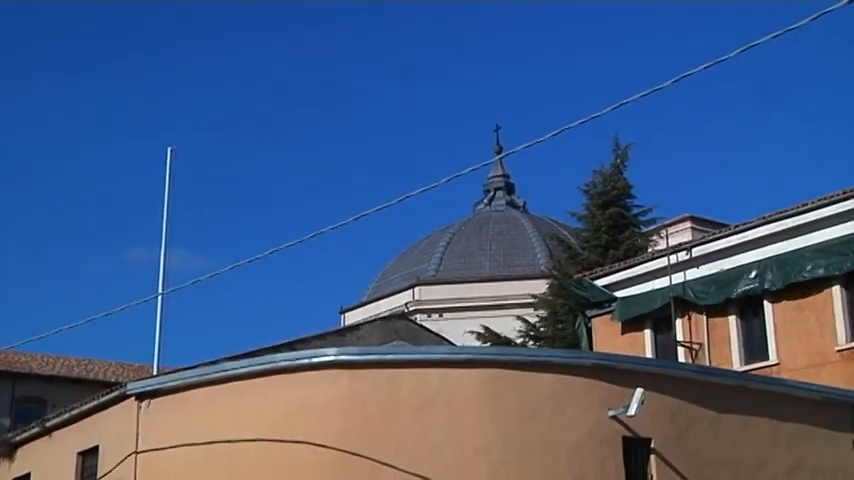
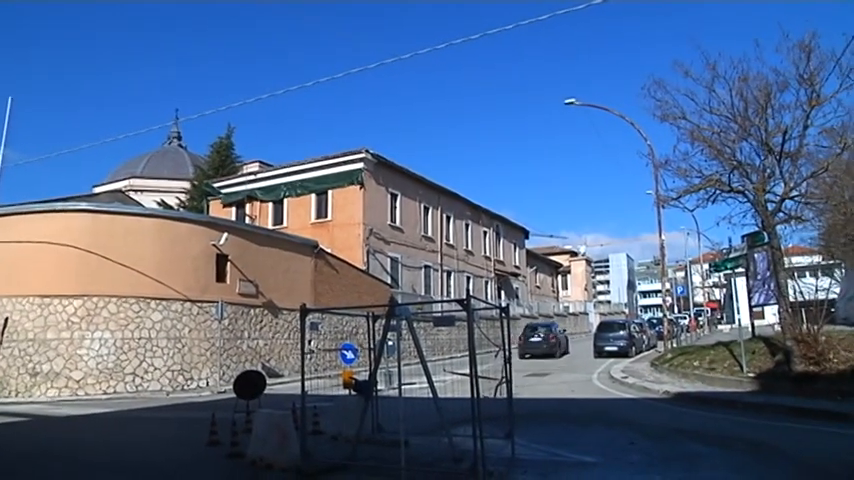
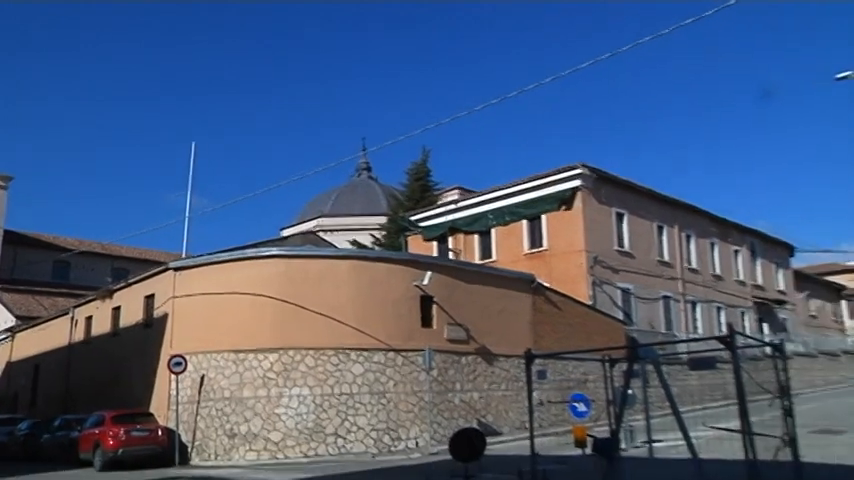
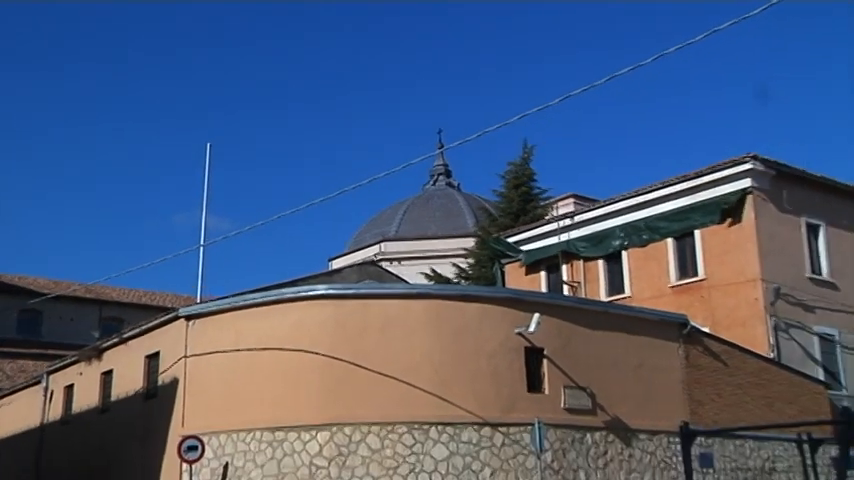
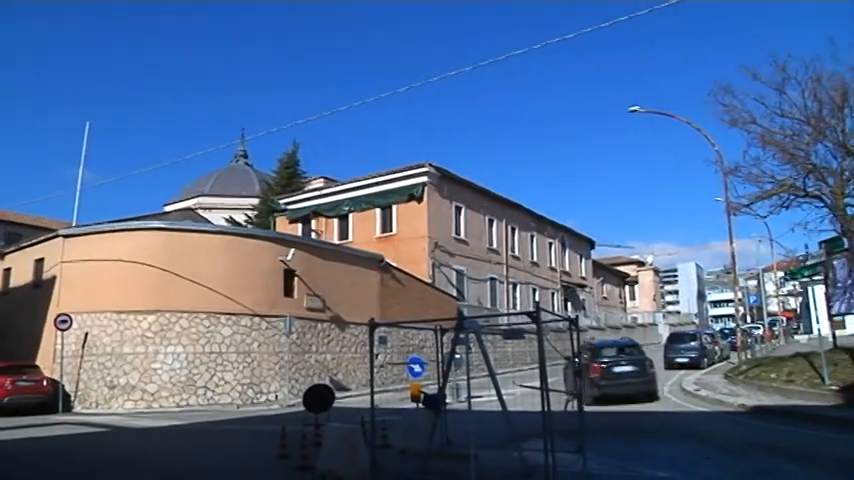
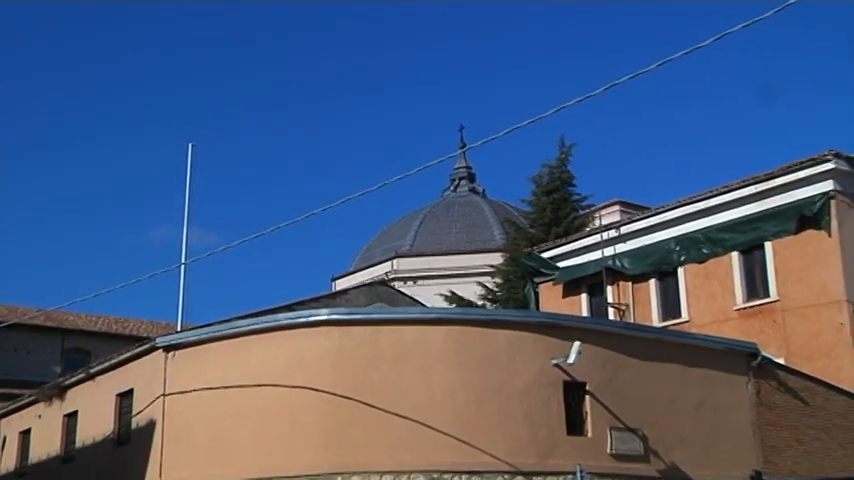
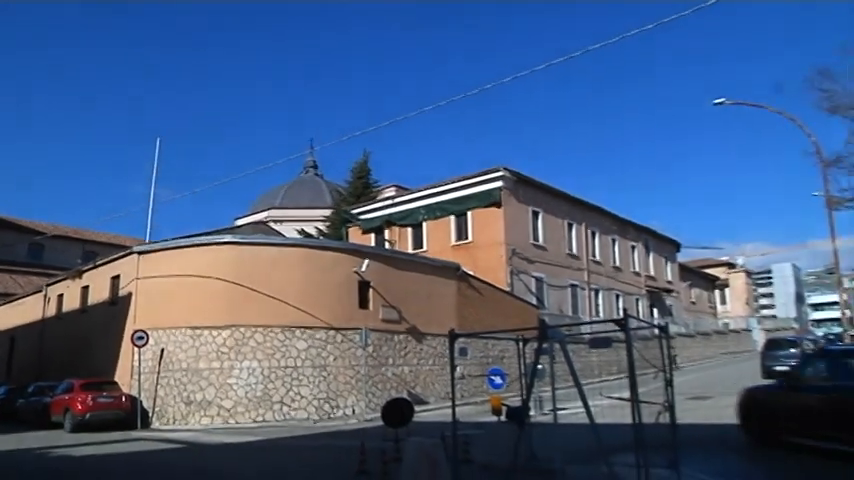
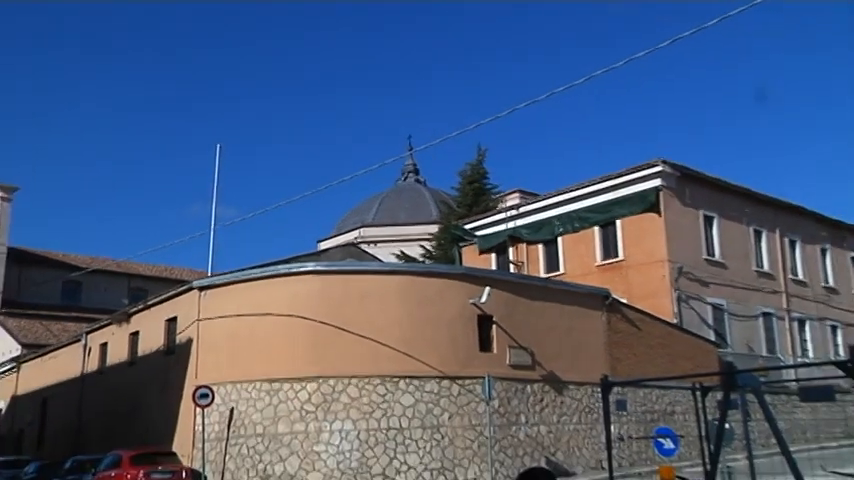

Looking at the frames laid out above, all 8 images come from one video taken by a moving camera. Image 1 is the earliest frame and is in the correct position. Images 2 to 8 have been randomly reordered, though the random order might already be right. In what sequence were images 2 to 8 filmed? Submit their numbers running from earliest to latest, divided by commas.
6, 4, 8, 3, 7, 5, 2
